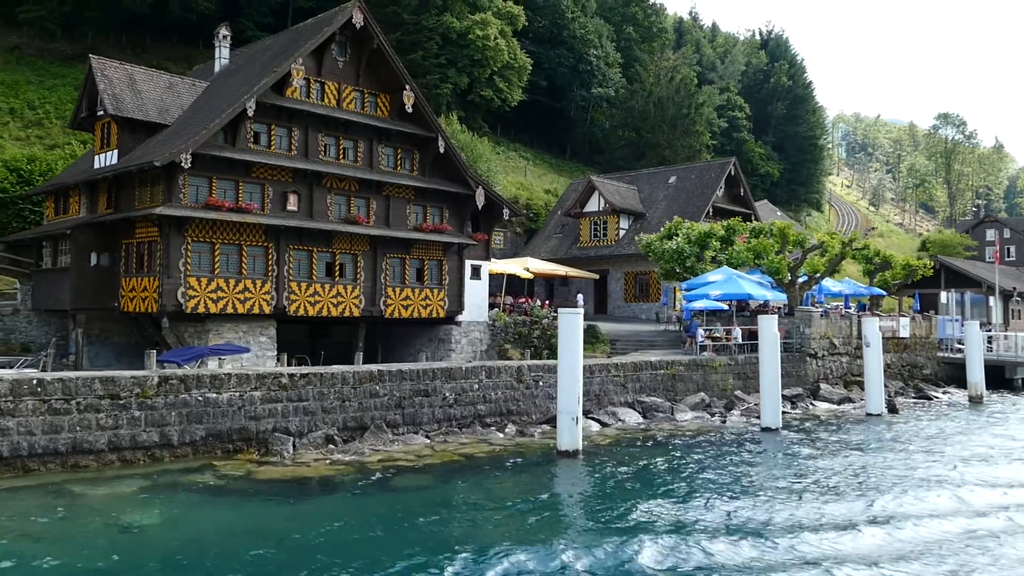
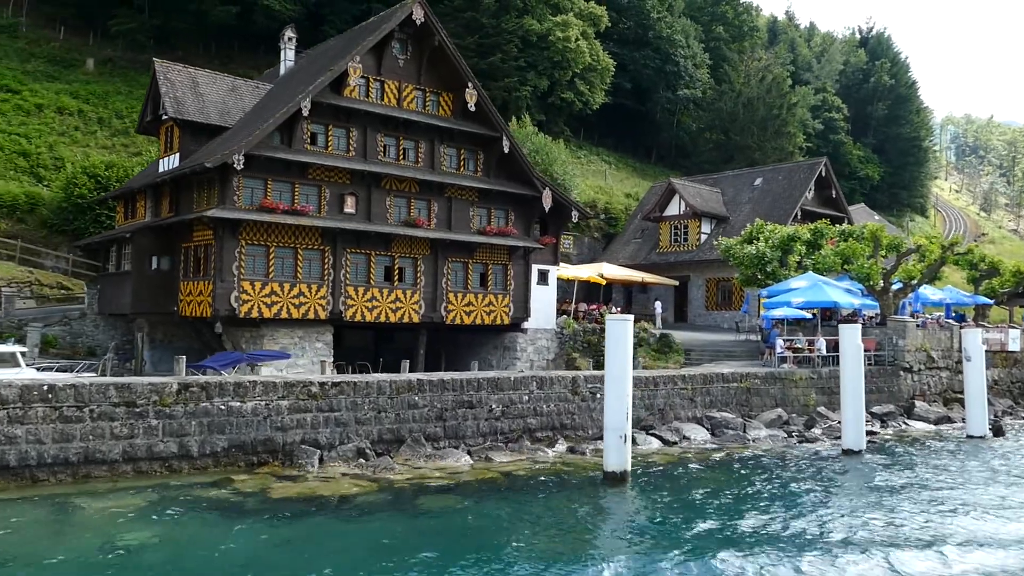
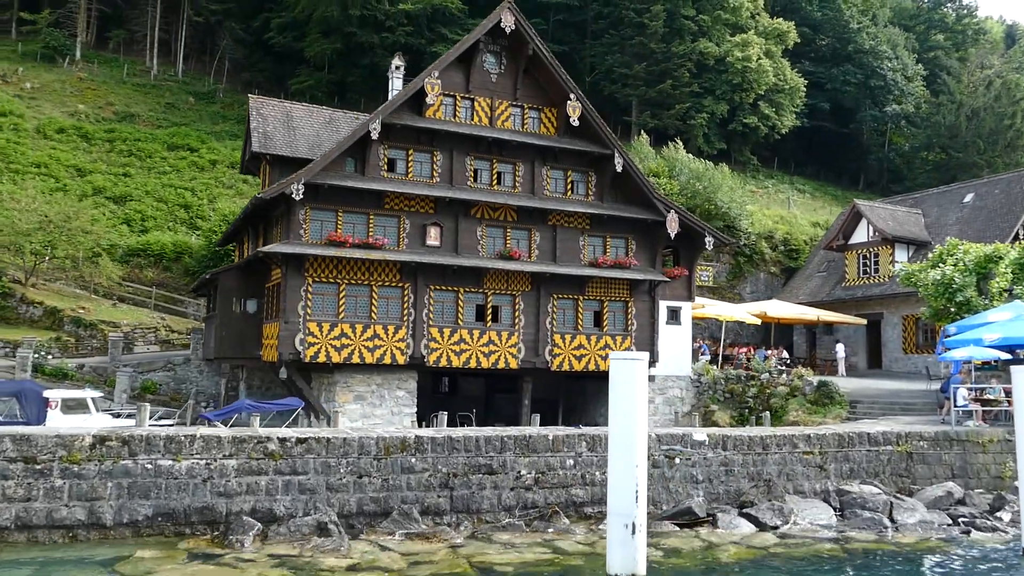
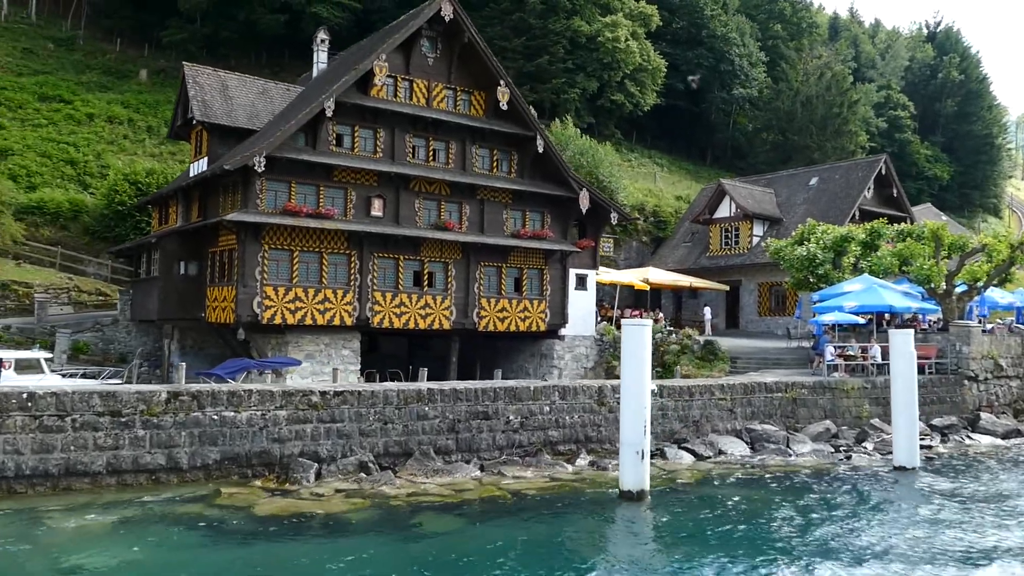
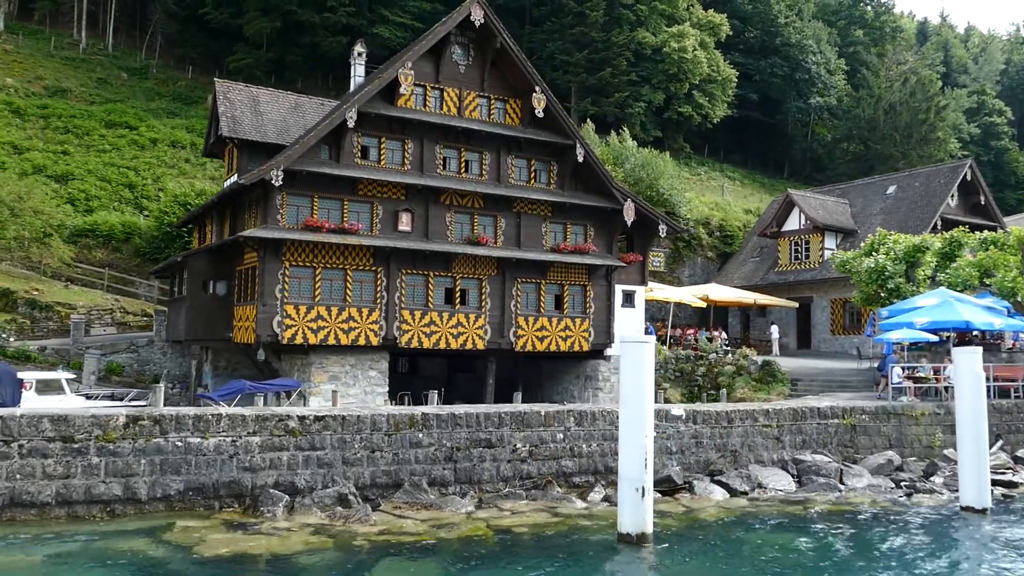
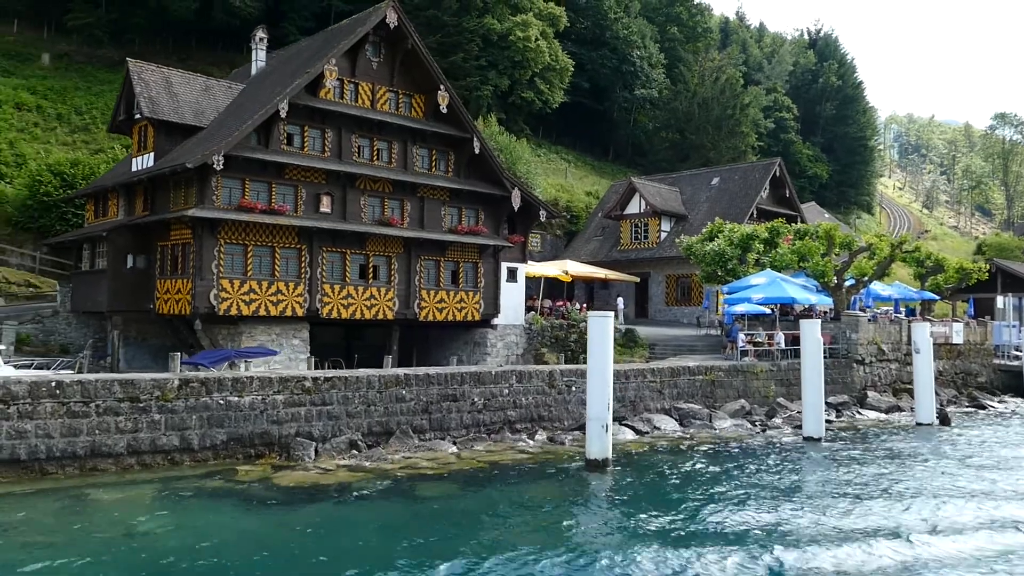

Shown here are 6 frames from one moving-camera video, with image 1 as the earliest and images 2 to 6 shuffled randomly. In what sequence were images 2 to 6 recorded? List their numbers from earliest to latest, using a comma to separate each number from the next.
6, 2, 4, 5, 3
